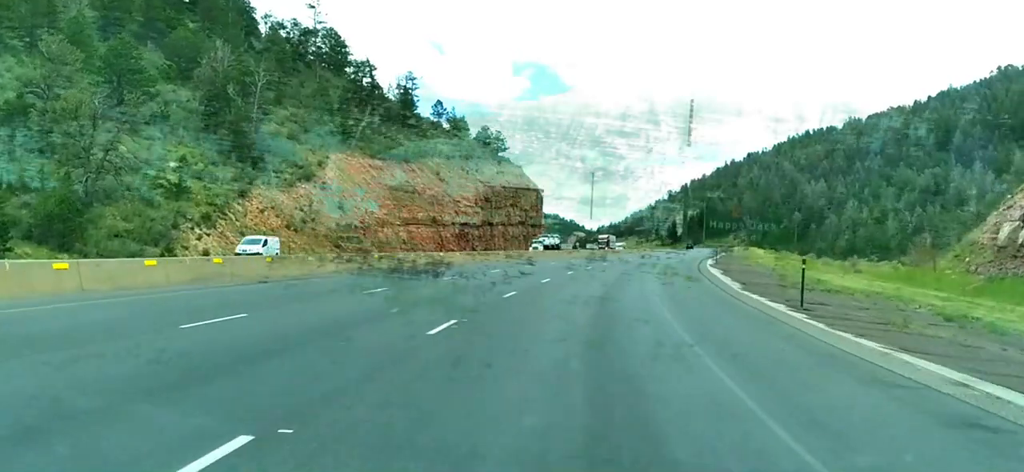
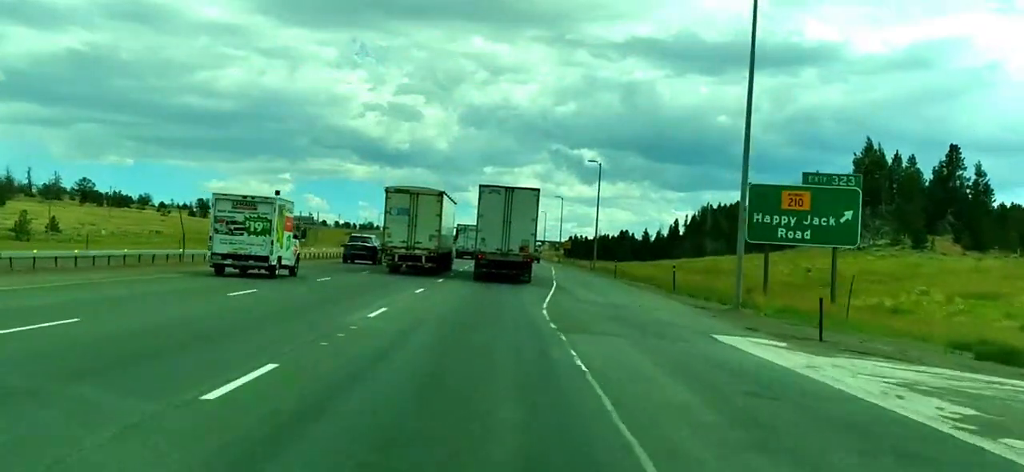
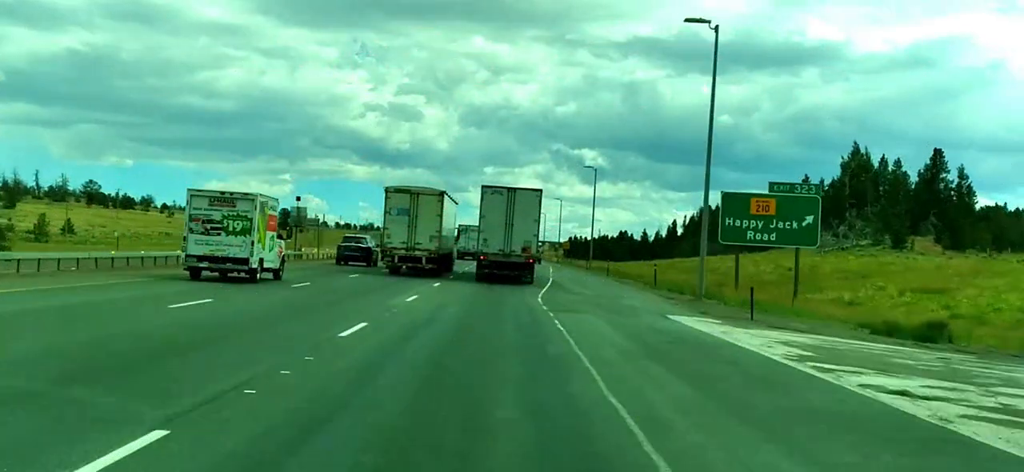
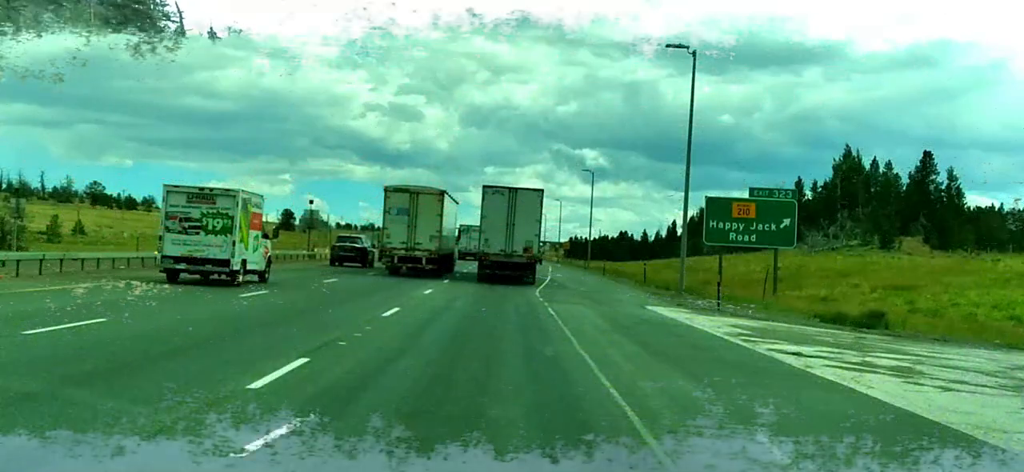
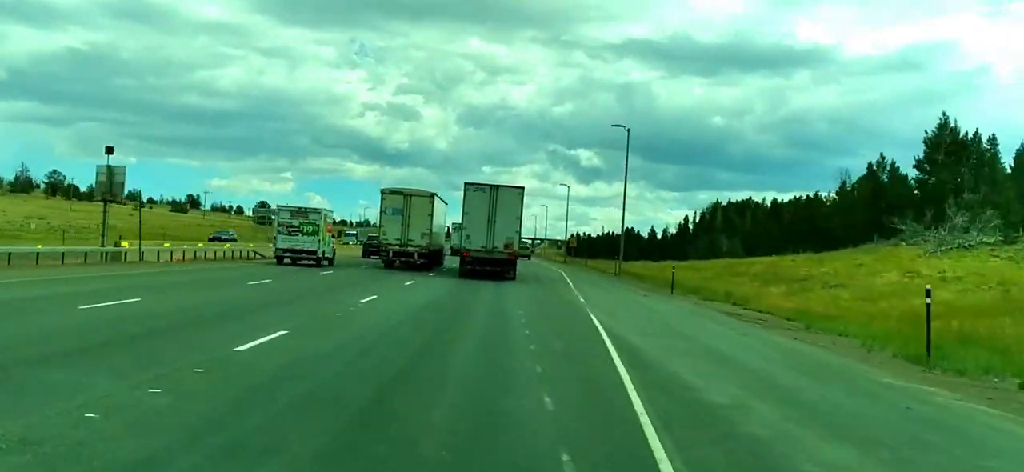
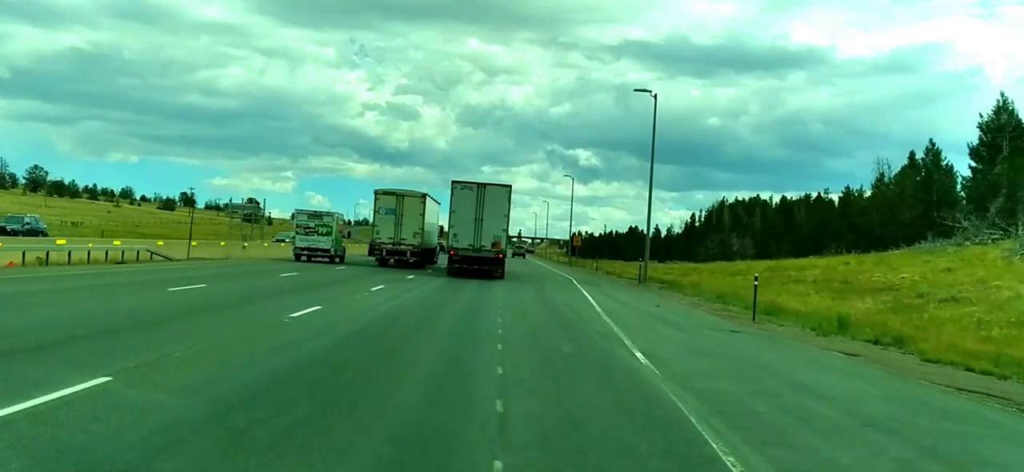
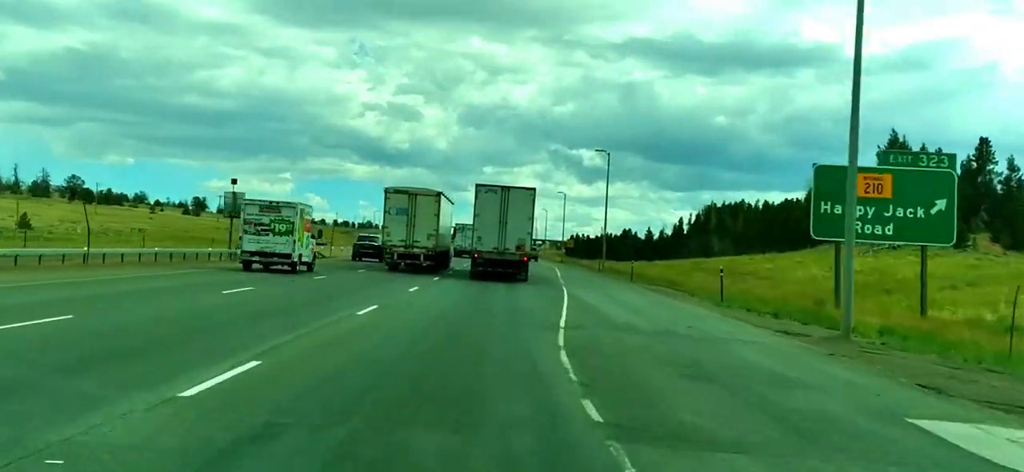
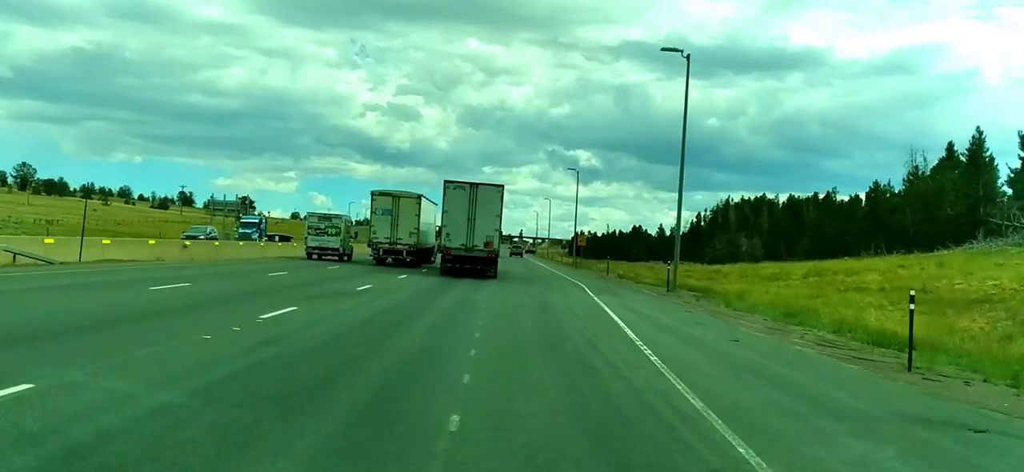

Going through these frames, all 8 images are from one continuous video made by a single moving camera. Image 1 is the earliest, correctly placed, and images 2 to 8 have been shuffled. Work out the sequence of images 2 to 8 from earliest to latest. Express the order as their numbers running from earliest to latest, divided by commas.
4, 3, 2, 7, 5, 6, 8
